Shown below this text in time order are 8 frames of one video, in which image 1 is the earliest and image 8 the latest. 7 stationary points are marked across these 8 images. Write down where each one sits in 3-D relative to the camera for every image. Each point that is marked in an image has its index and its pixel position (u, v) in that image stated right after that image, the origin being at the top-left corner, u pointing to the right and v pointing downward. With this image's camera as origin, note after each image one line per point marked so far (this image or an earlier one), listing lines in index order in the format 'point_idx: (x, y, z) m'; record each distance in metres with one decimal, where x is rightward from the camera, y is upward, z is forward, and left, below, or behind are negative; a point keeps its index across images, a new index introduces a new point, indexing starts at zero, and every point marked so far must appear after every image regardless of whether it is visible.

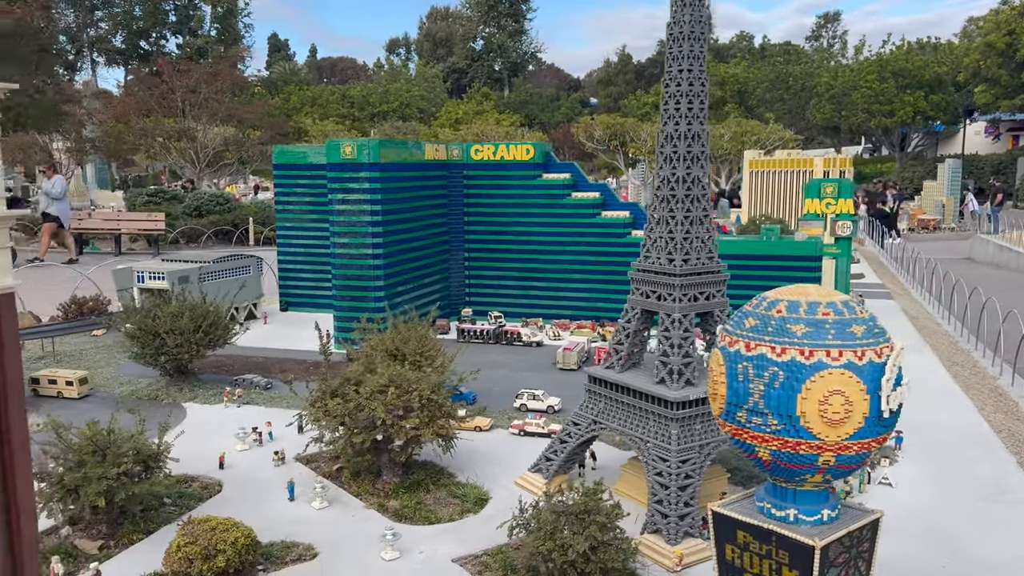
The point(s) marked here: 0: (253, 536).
0: (-5.3, -5.1, +17.5) m
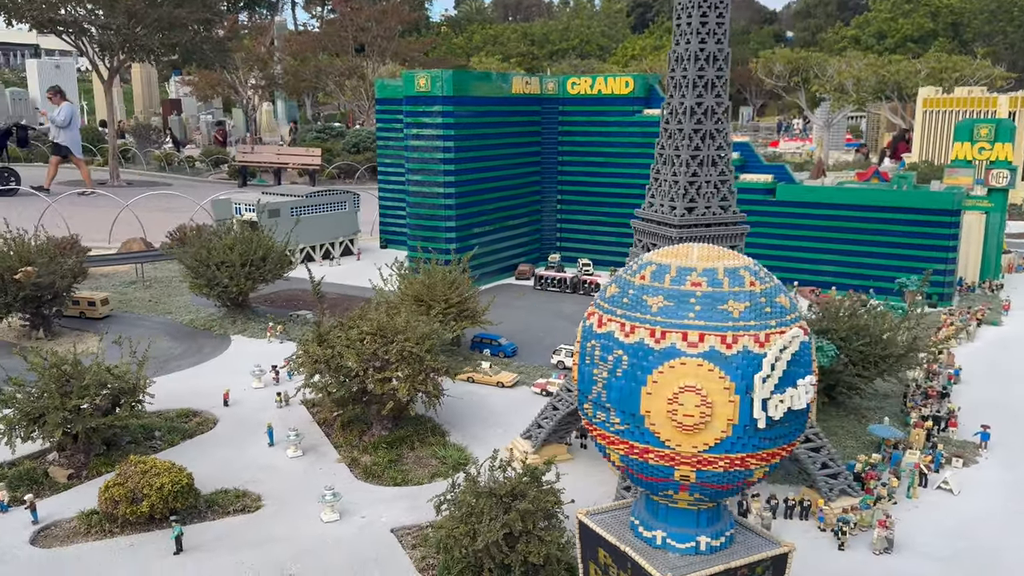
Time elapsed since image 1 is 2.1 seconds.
0: (-6.3, -3.8, +16.7) m
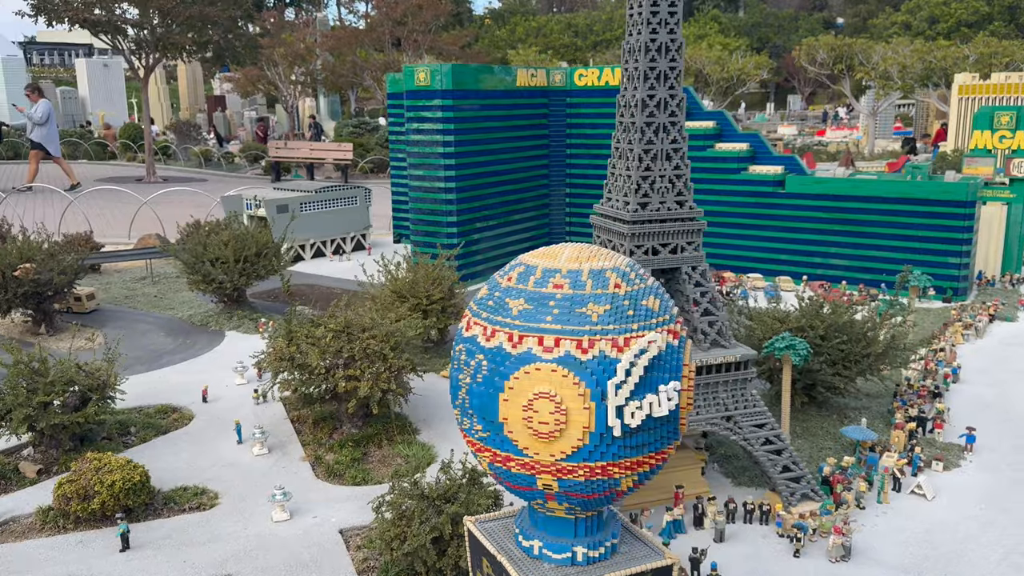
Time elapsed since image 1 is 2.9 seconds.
0: (-7.3, -3.8, +16.8) m
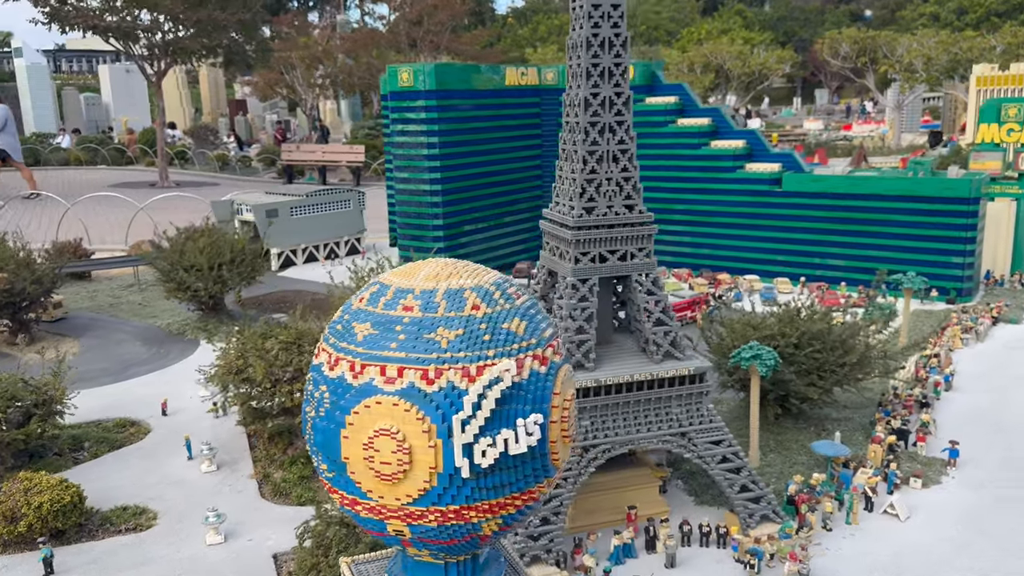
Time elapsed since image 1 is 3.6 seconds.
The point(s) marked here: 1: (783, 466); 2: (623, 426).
0: (-8.3, -4.0, +16.2) m
1: (+5.7, -3.7, +18.0) m
2: (+2.0, -2.4, +15.2) m
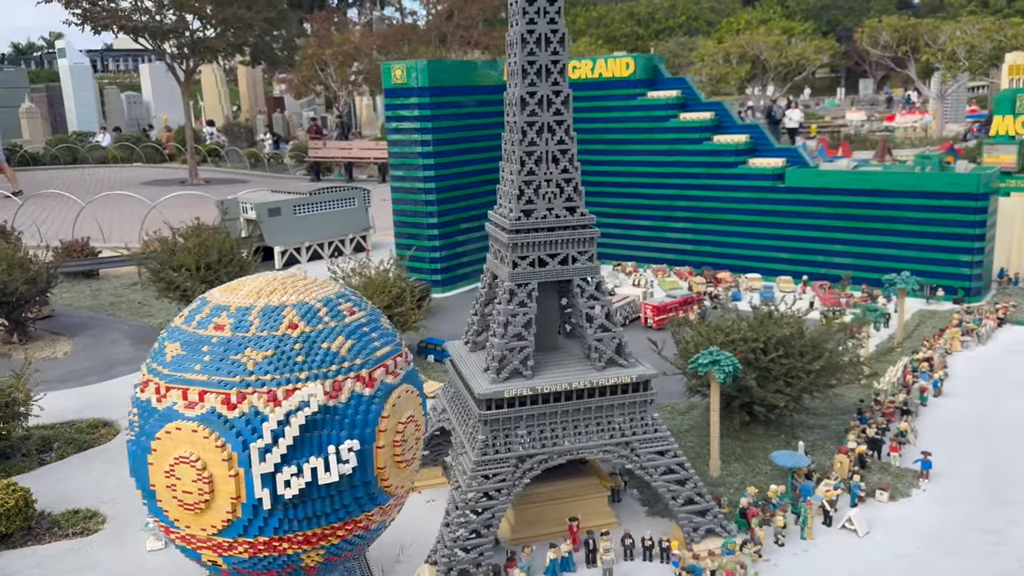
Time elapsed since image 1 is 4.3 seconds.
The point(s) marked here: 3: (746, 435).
0: (-9.4, -4.1, +16.2) m
1: (+4.7, -3.8, +17.3) m
2: (+0.9, -2.5, +14.7) m
3: (+5.1, -3.2, +18.8) m
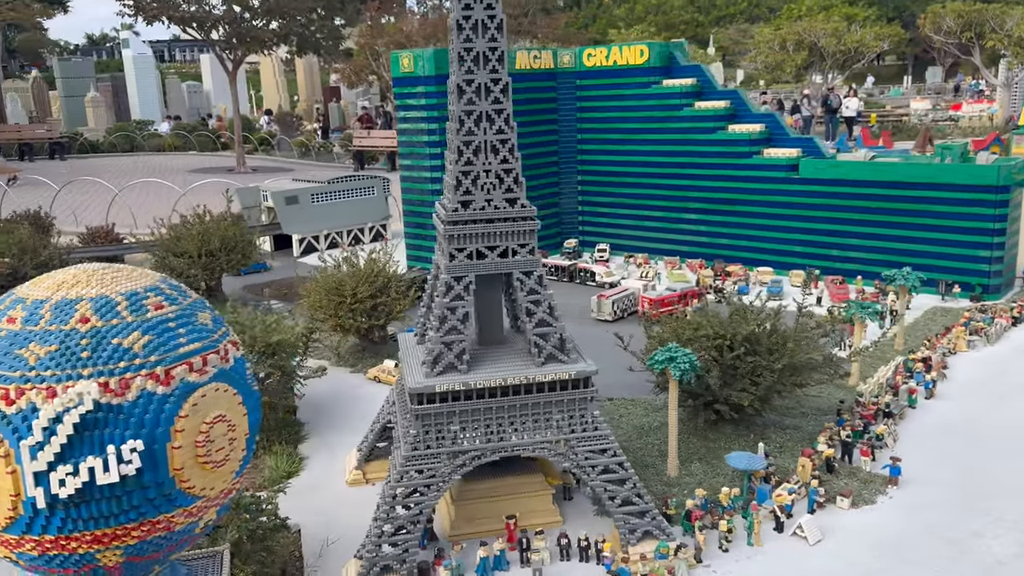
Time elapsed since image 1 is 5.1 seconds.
0: (-10.4, -3.8, +16.6) m
1: (+3.7, -3.7, +16.8) m
2: (-0.3, -2.4, +14.4) m
3: (+4.3, -3.1, +18.3) m
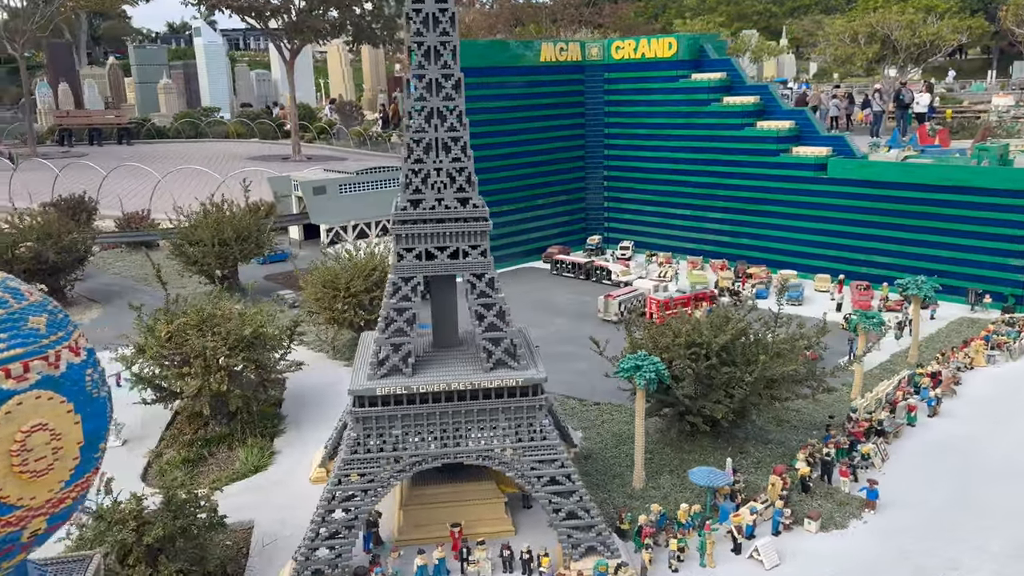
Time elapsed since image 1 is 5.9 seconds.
0: (-11.1, -3.6, +17.0) m
1: (+3.0, -3.8, +16.1) m
2: (-1.2, -2.4, +14.0) m
3: (+3.6, -3.2, +17.6) m
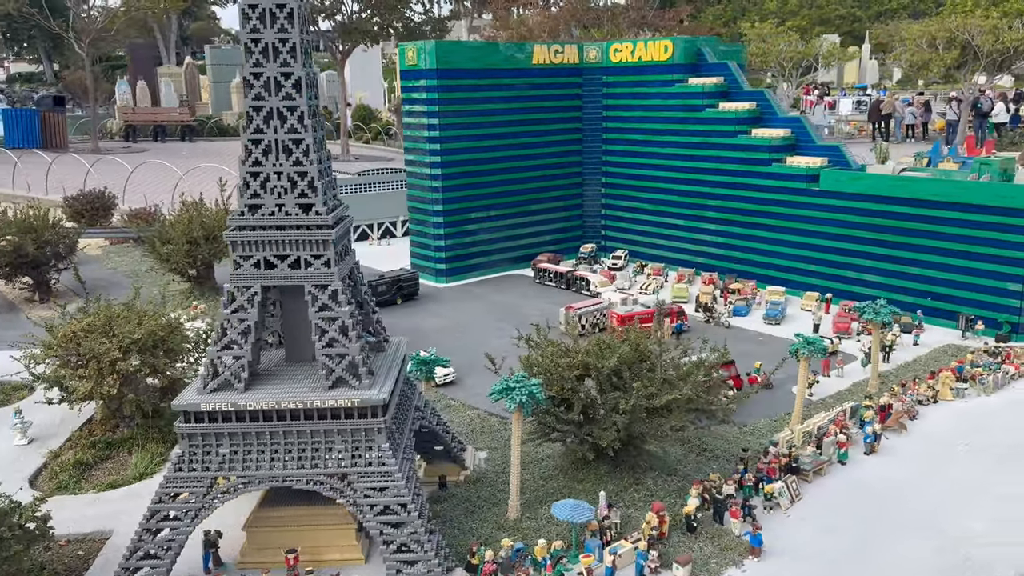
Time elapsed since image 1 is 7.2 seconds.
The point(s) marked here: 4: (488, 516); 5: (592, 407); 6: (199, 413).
0: (-13.4, -3.4, +17.1) m
1: (+0.5, -4.1, +15.0) m
2: (-3.7, -2.6, +13.3) m
3: (+1.3, -3.6, +16.4) m
4: (-0.4, -4.1, +15.3) m
5: (+1.4, -2.1, +15.7) m
6: (-4.8, -1.9, +13.1) m
